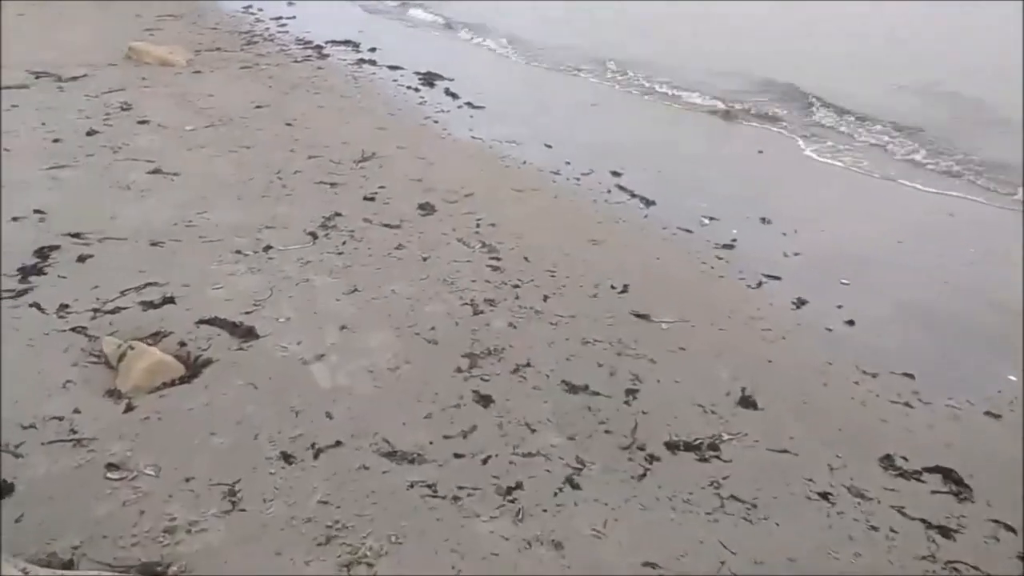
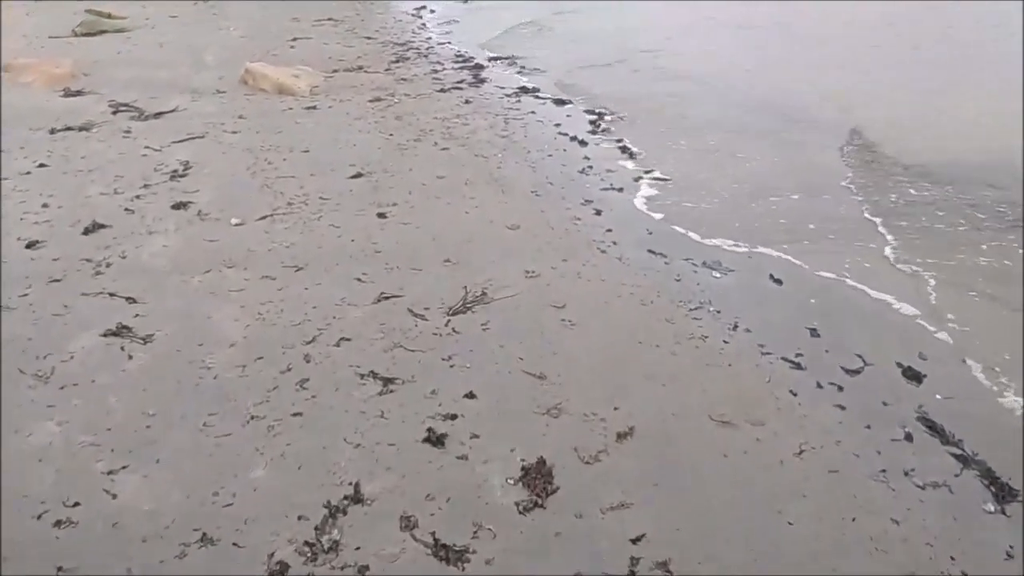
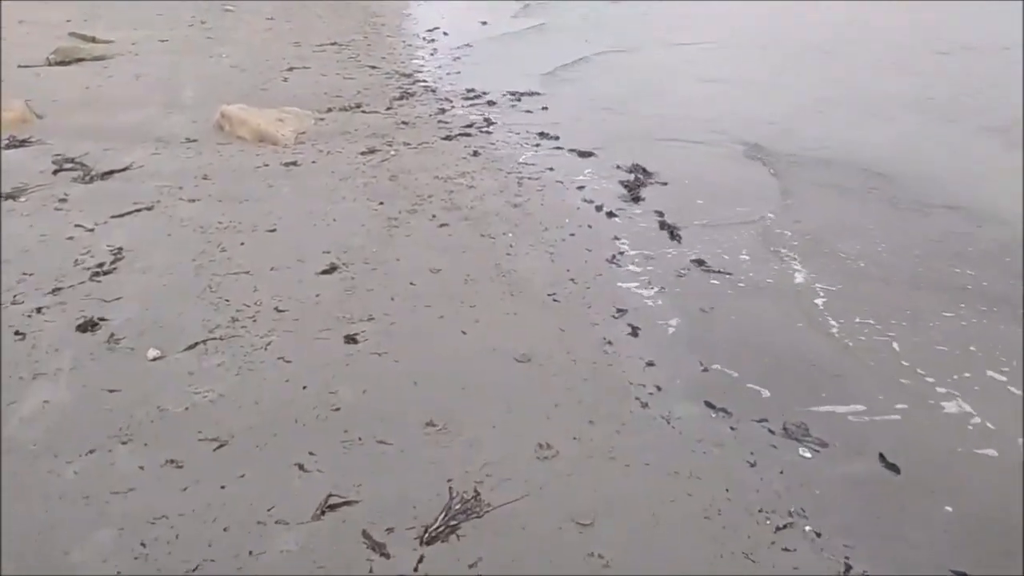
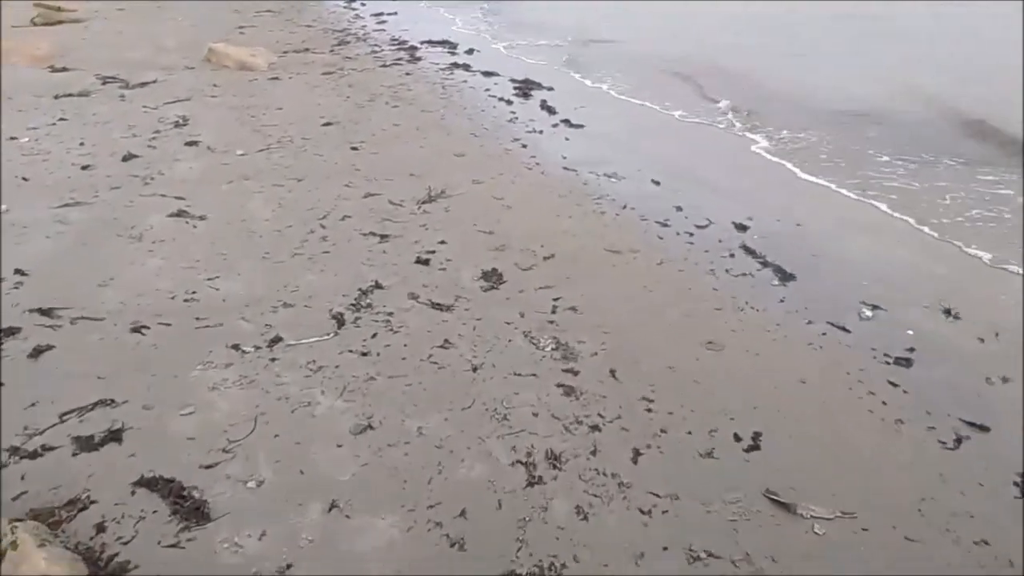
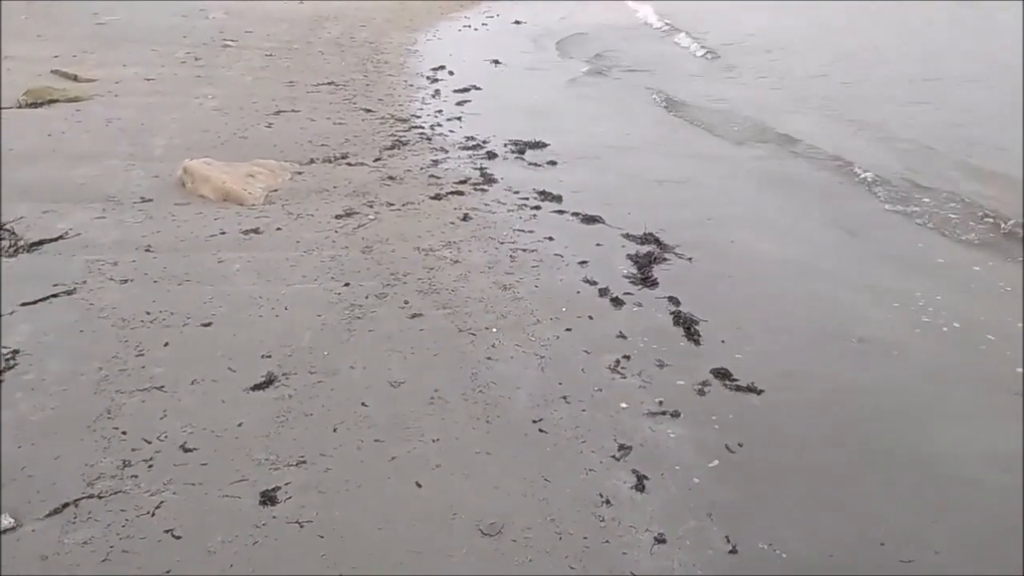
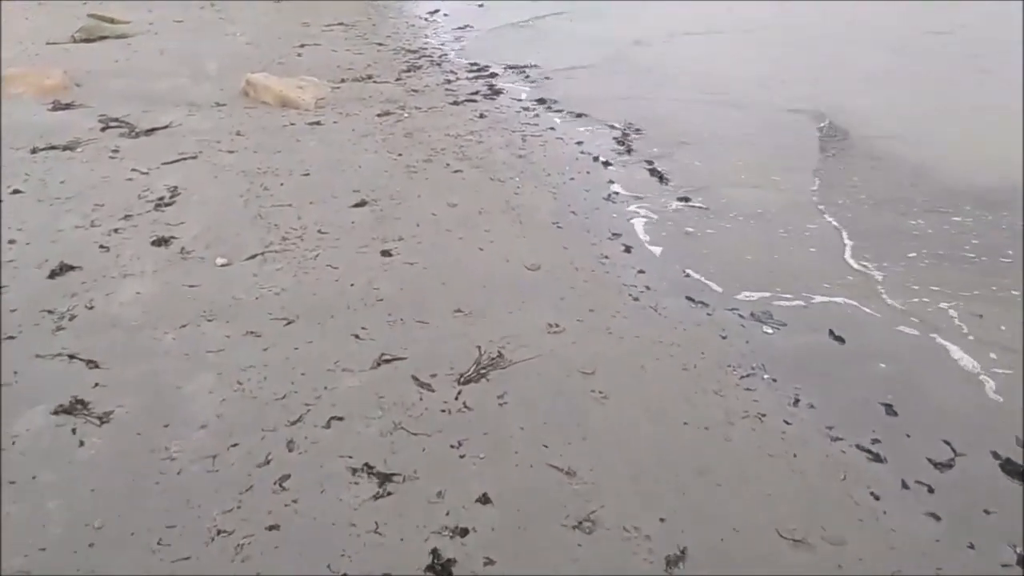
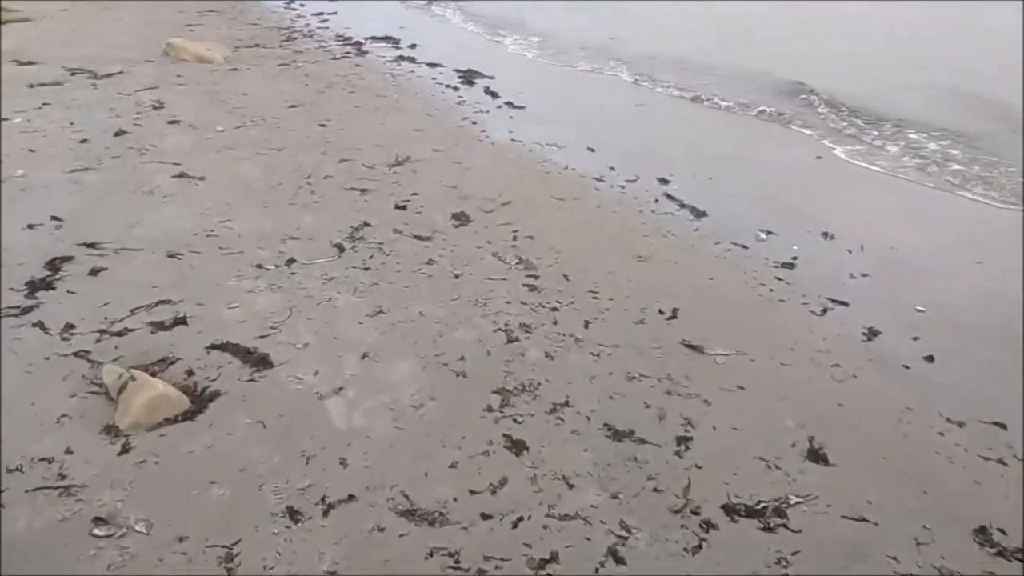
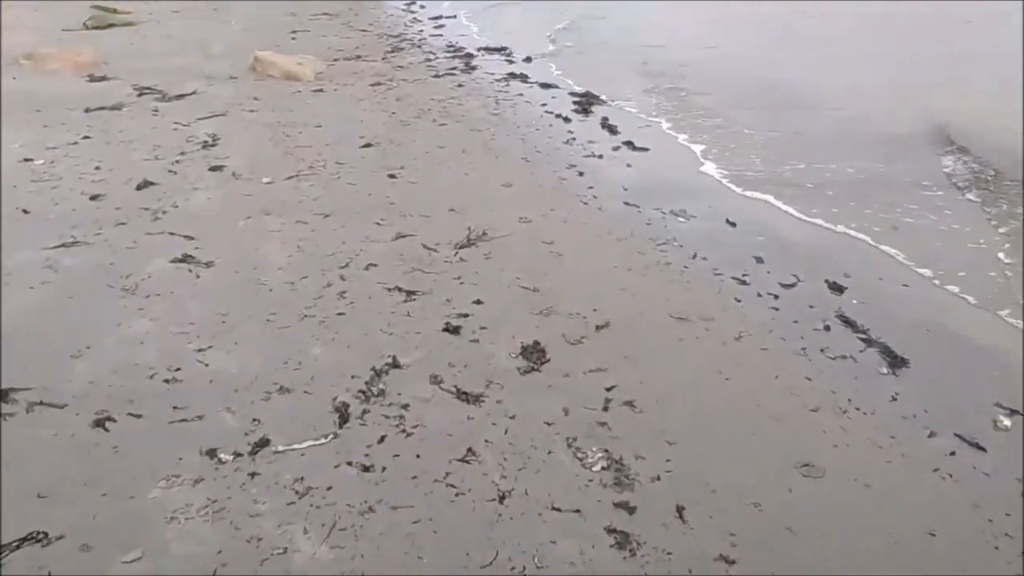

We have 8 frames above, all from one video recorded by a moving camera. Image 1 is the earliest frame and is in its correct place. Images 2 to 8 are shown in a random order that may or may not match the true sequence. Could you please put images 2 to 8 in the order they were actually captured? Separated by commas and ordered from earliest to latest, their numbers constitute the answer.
7, 4, 8, 2, 6, 3, 5
